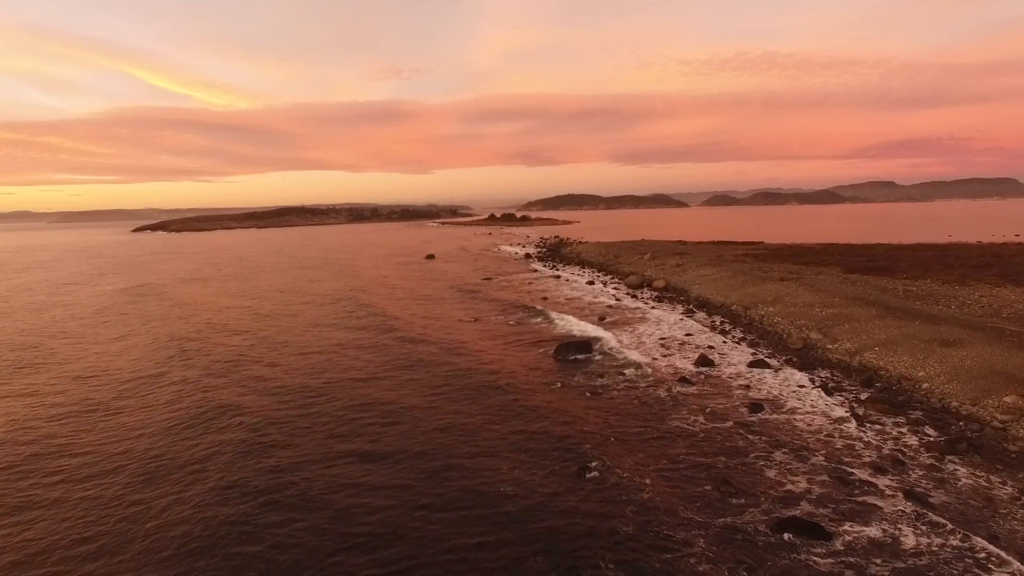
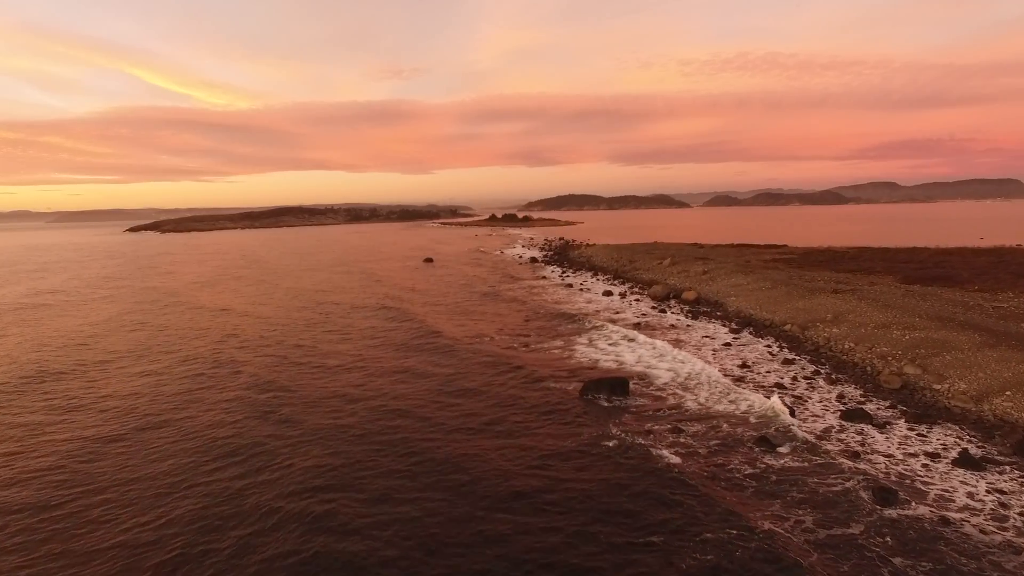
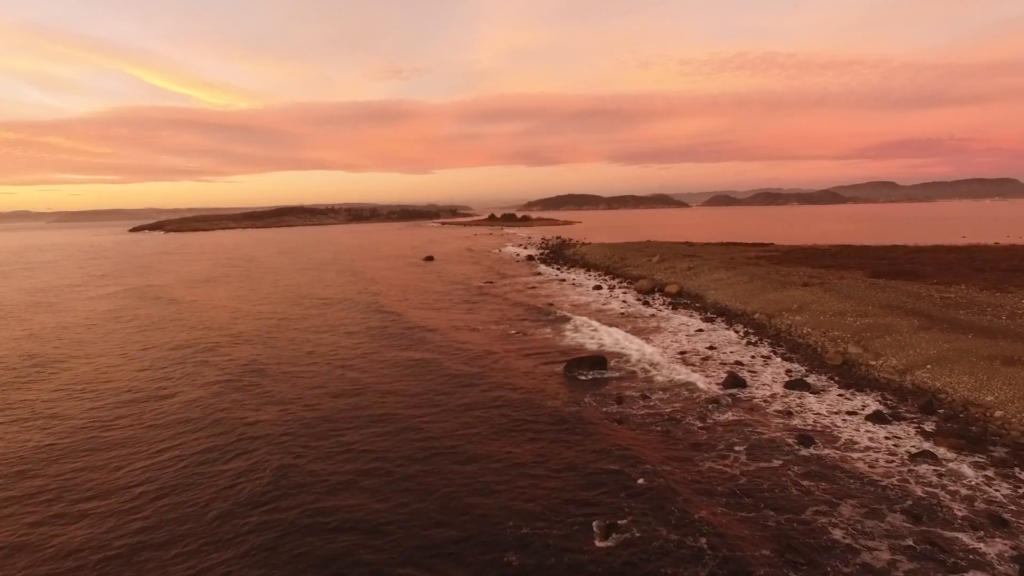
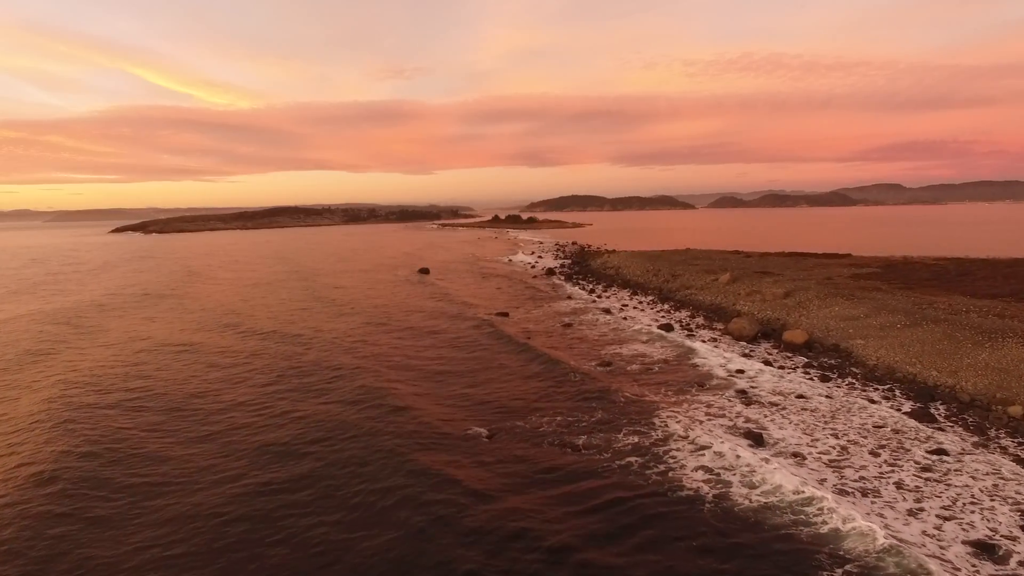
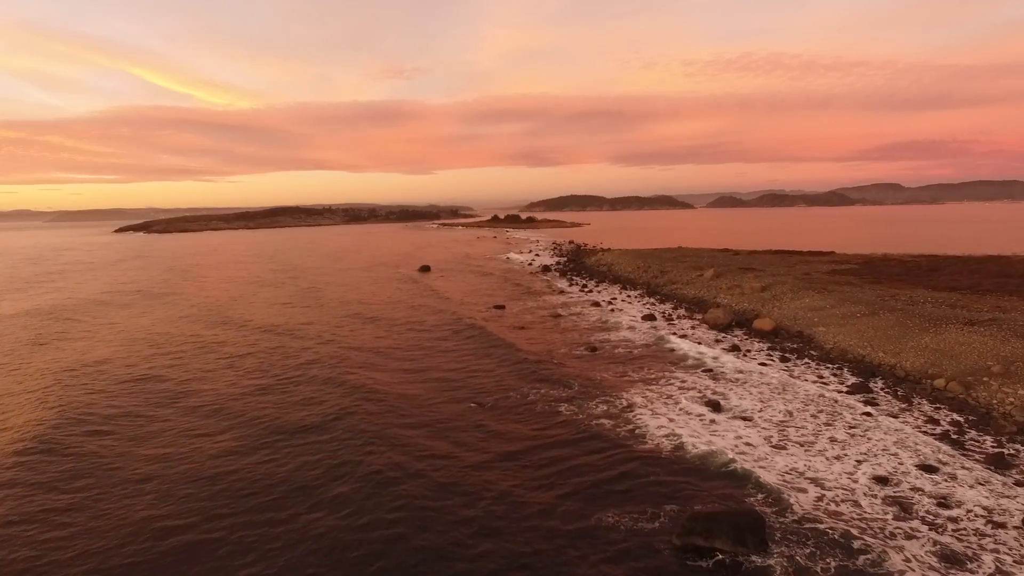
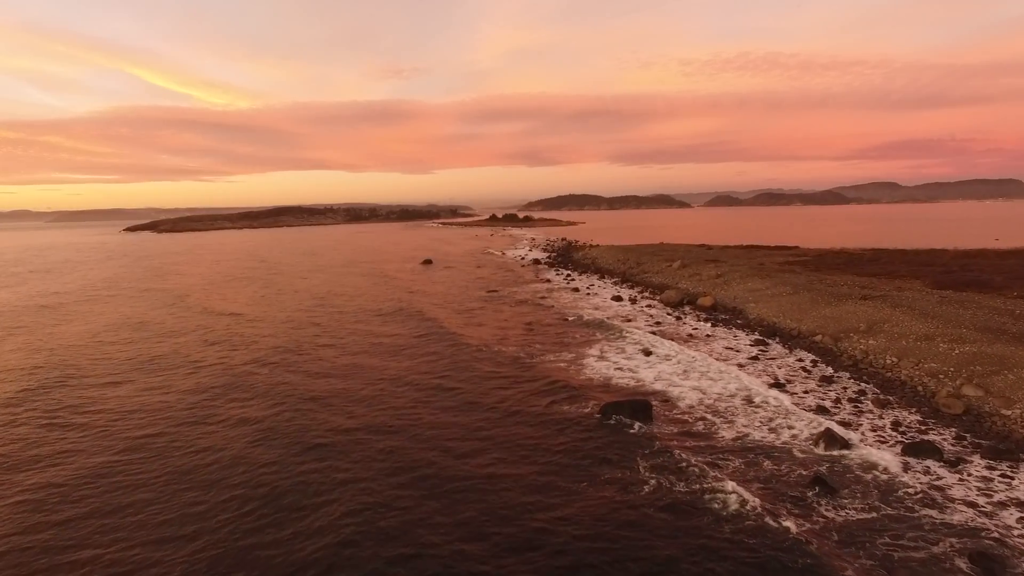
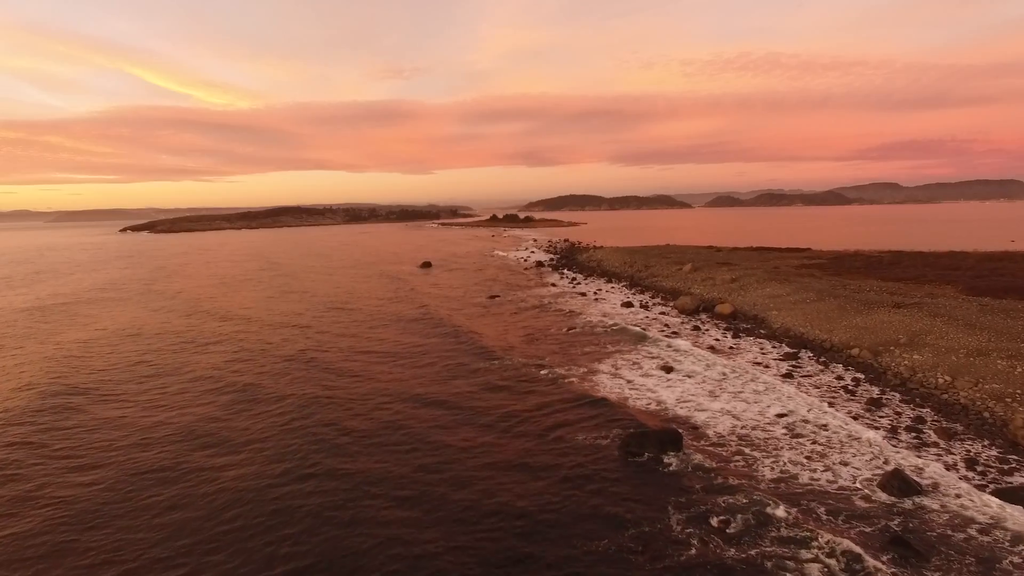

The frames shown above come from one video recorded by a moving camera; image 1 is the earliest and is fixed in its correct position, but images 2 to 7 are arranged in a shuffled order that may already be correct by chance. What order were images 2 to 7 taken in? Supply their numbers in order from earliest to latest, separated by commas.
3, 2, 6, 7, 5, 4
